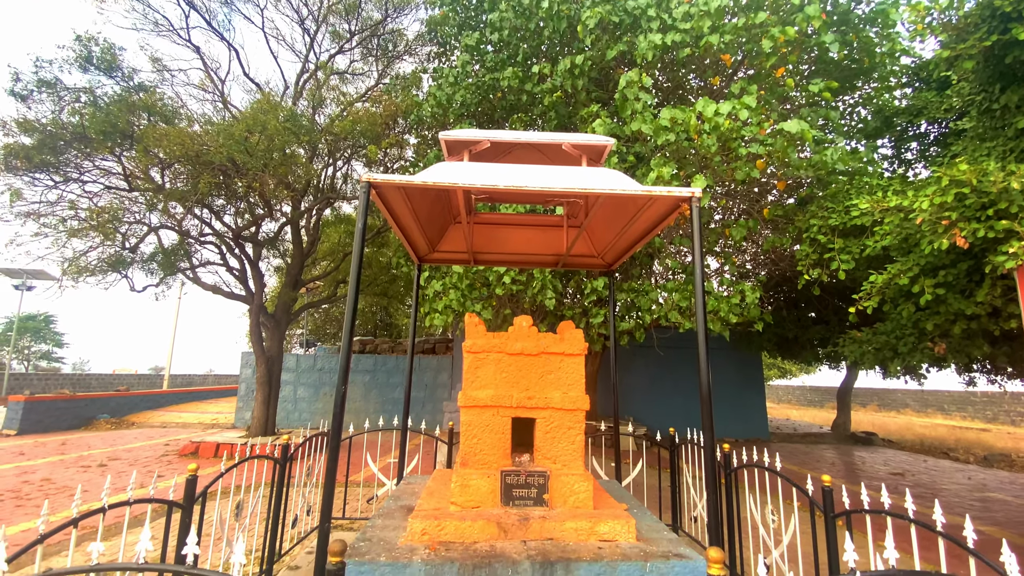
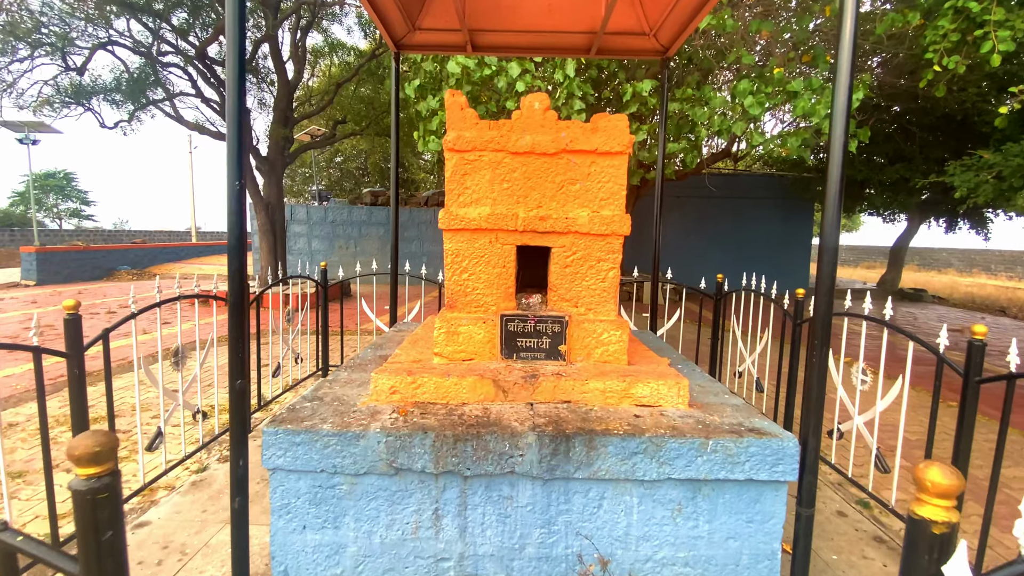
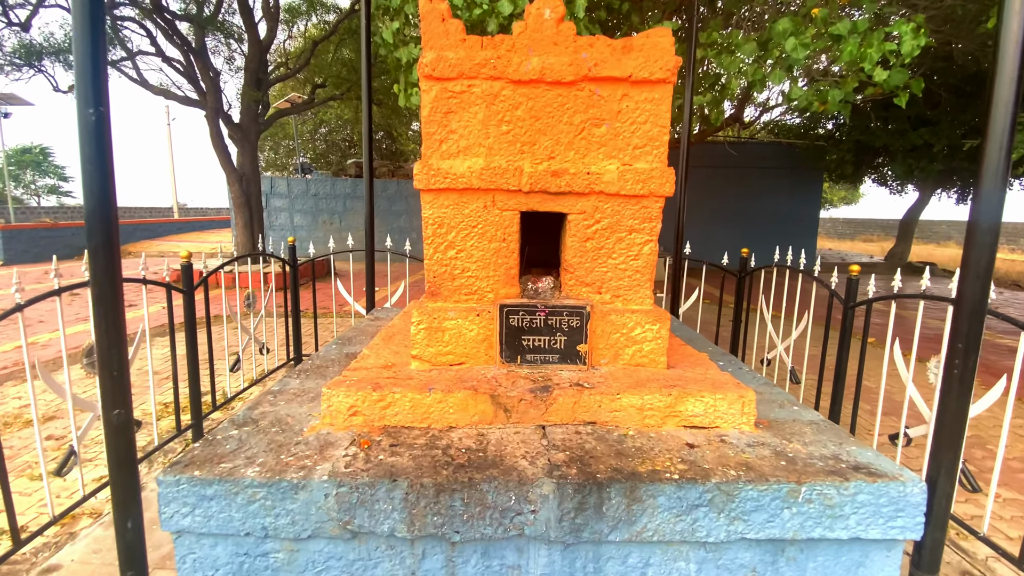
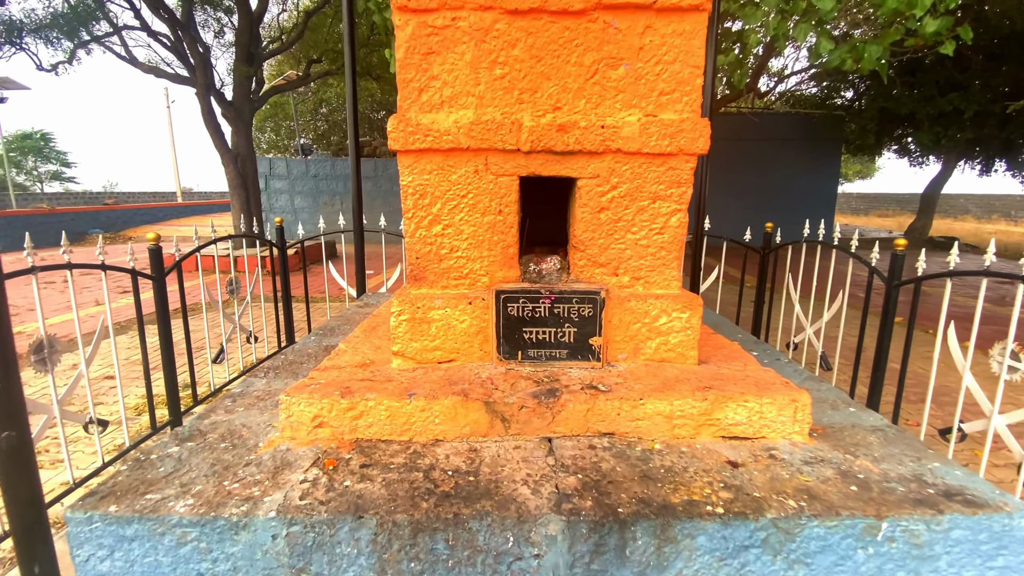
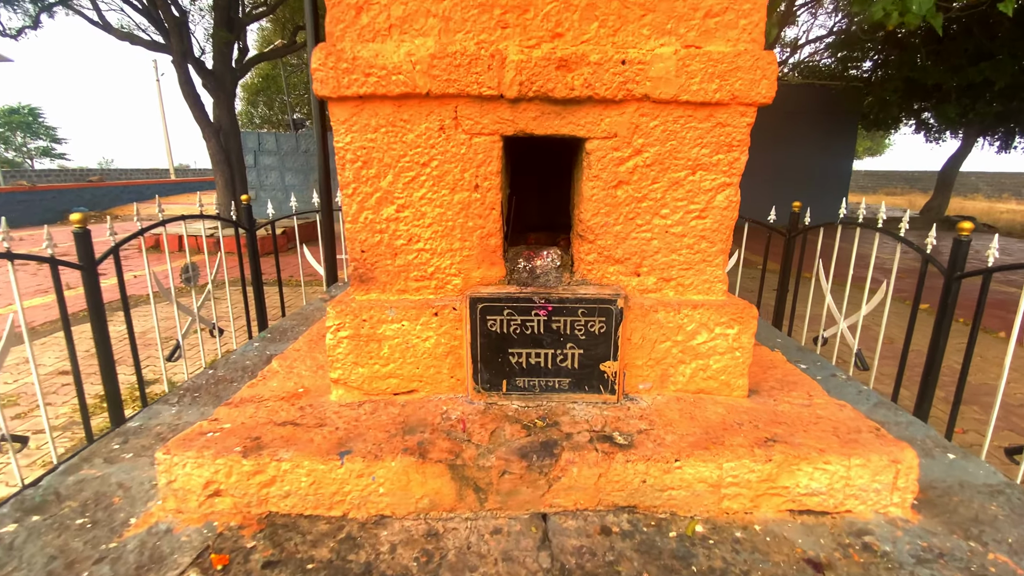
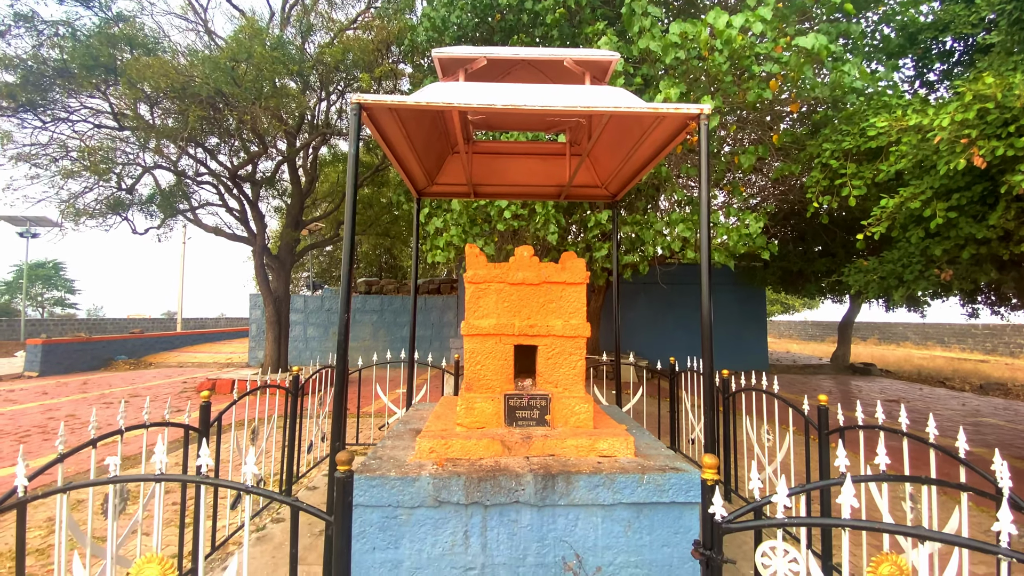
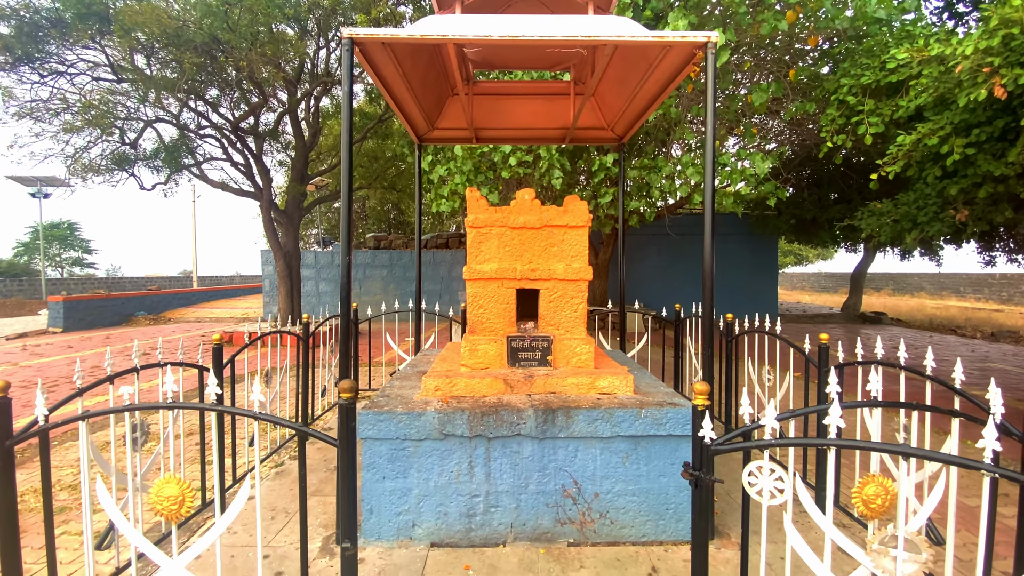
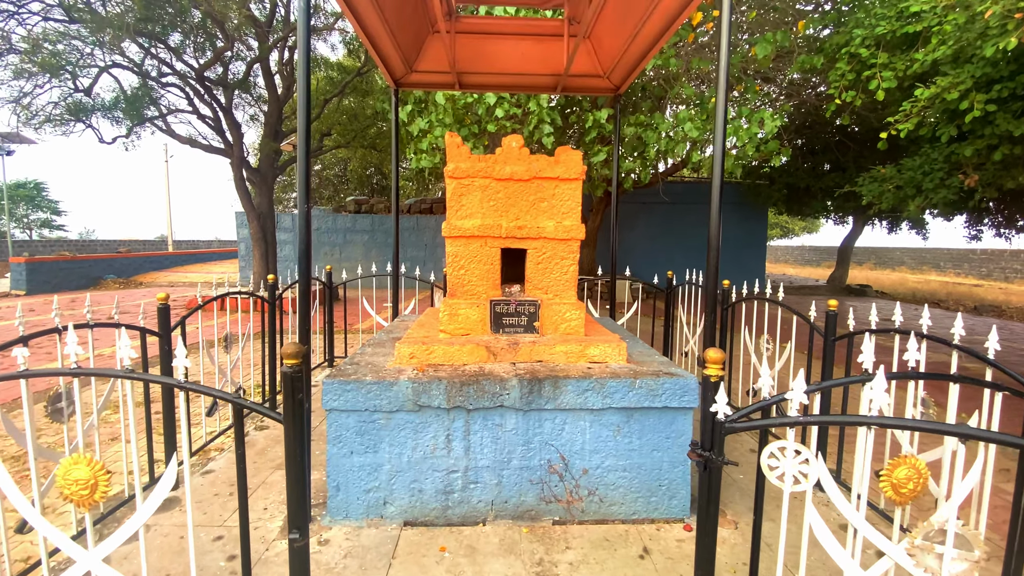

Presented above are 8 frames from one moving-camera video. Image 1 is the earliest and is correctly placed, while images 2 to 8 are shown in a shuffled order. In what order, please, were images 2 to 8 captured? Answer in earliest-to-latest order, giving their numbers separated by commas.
6, 7, 8, 2, 3, 4, 5
